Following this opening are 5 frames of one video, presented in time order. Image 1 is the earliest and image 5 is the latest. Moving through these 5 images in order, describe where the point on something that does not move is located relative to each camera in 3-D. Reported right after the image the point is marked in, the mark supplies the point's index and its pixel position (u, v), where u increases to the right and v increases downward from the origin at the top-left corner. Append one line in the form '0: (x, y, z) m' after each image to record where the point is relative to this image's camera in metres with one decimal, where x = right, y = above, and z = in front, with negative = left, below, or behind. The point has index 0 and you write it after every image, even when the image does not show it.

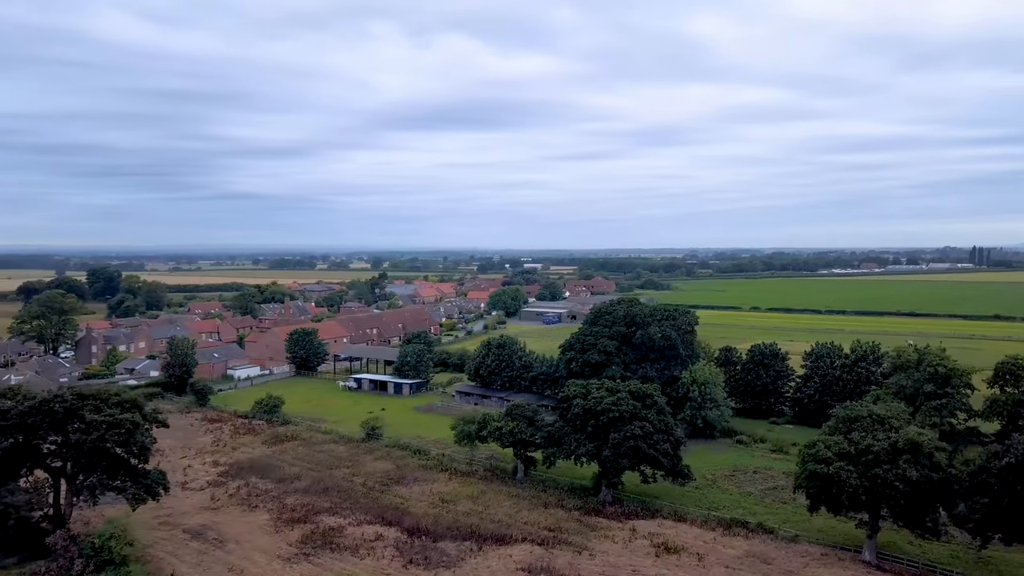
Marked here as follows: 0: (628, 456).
0: (+3.4, -5.1, +19.1) m
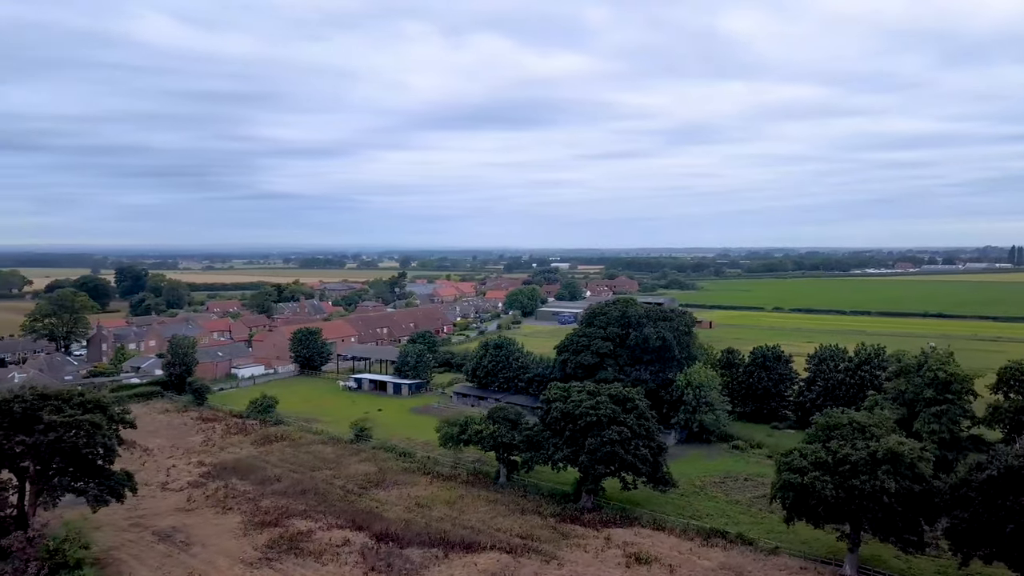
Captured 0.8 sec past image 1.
0: (+2.7, -5.1, +18.5) m
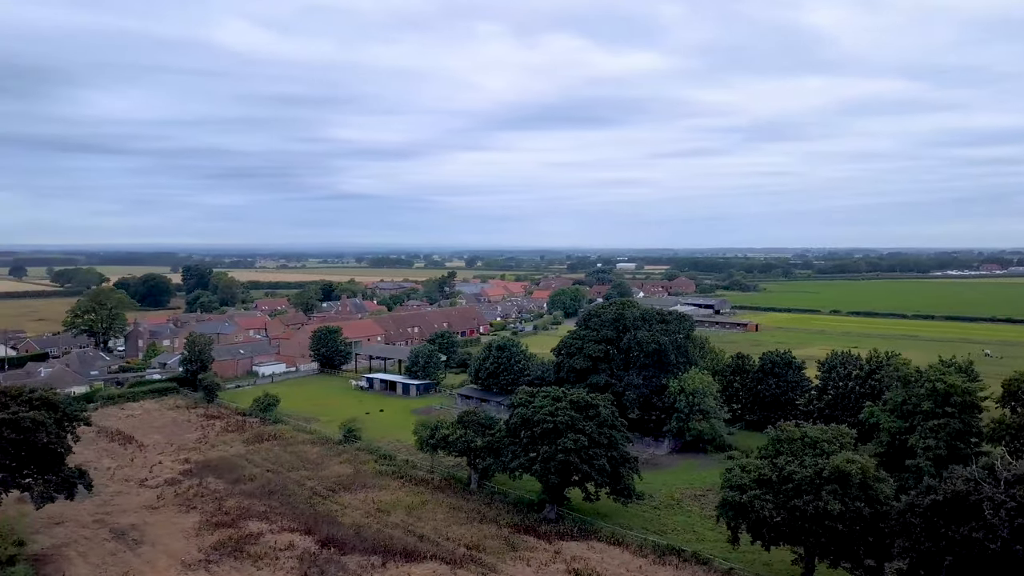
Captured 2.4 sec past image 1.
0: (+1.3, -5.2, +17.7) m
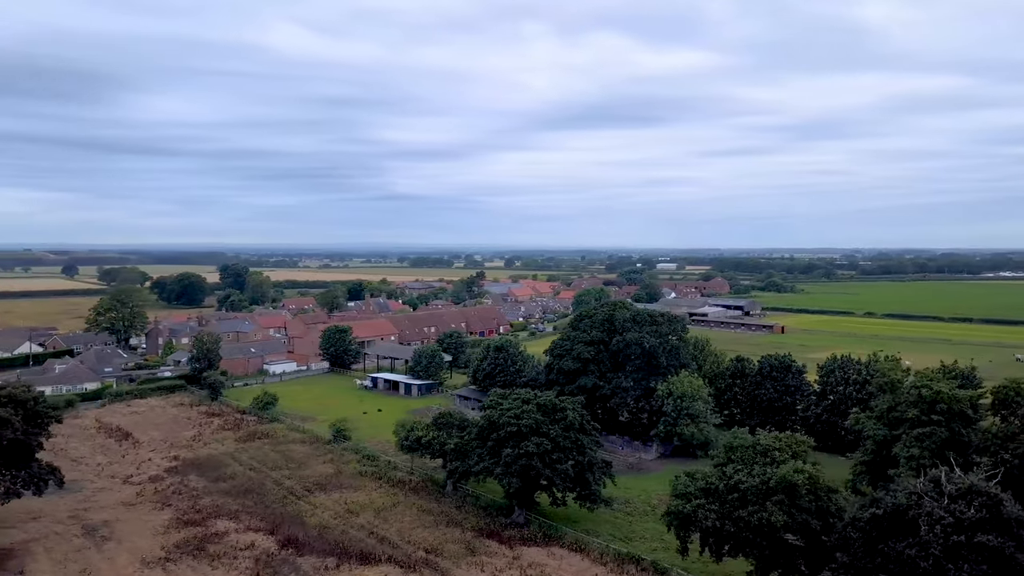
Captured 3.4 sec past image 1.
0: (+0.2, -5.2, +17.5) m
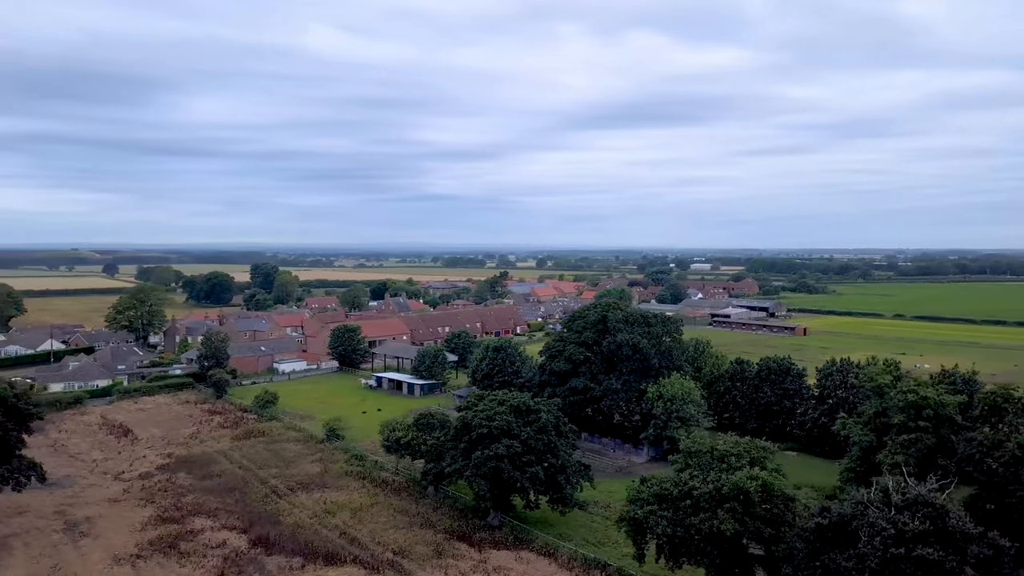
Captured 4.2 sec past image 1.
0: (-0.6, -5.2, +17.4) m
